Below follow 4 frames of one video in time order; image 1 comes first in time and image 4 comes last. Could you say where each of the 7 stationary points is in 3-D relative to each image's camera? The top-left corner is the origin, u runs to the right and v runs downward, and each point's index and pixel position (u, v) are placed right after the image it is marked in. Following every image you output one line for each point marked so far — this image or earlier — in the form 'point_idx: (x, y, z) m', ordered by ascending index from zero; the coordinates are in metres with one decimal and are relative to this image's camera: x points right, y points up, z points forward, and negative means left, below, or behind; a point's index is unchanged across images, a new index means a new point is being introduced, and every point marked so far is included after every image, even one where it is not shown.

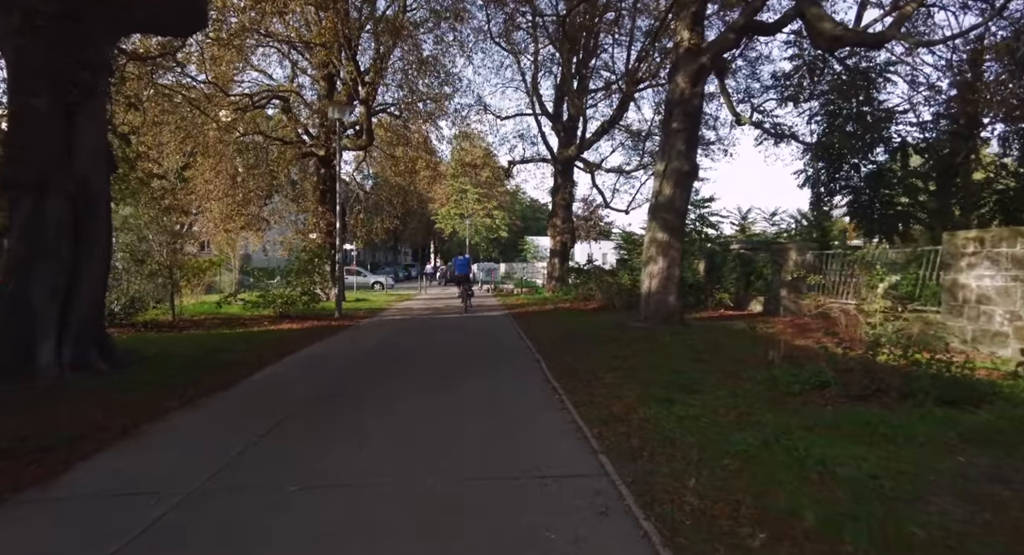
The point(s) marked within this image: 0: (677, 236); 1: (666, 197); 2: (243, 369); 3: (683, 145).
0: (+4.4, +1.1, +14.9) m
1: (+4.1, +2.2, +14.9) m
2: (-5.4, -1.9, +11.0) m
3: (+4.6, +3.5, +14.8) m
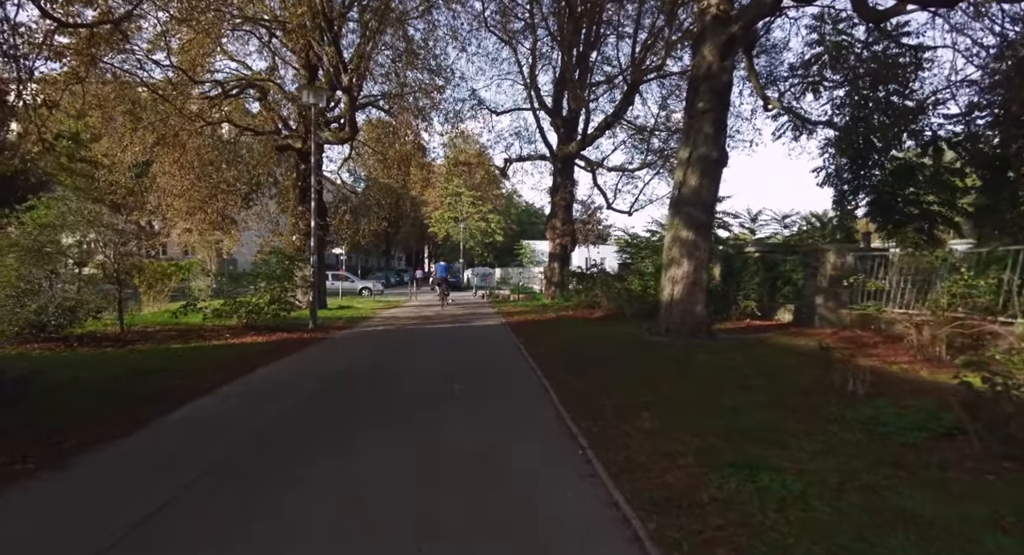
0: (+4.4, +1.0, +12.7) m
1: (+4.1, +2.1, +12.8) m
2: (-5.3, -2.0, +8.7) m
3: (+4.5, +3.4, +12.6) m
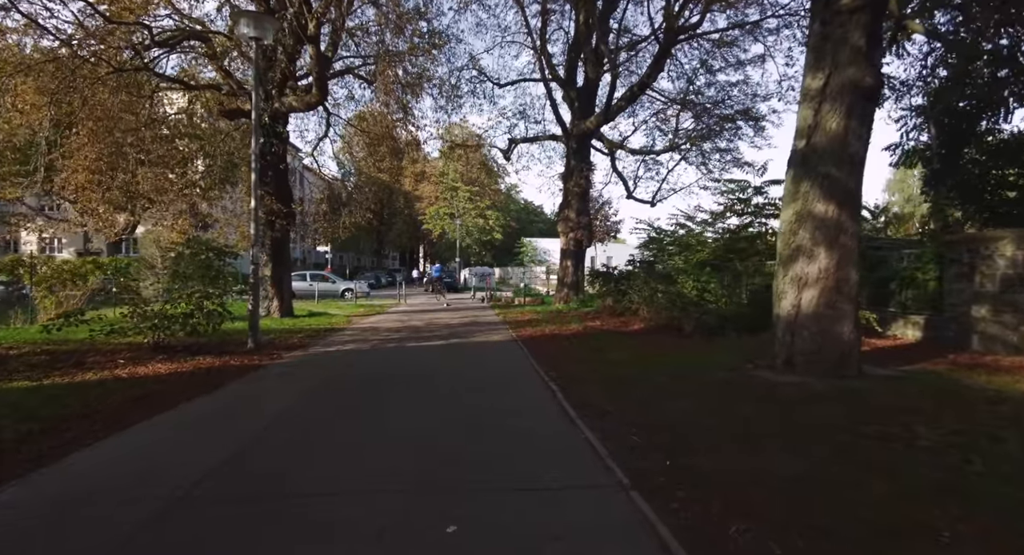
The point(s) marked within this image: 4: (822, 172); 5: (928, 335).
0: (+4.8, +1.0, +7.9) m
1: (+4.5, +2.1, +7.9) m
2: (-4.9, -2.0, +3.8) m
3: (+5.0, +3.4, +7.8) m
4: (+4.5, +1.5, +8.0) m
5: (+8.8, -1.2, +11.7) m
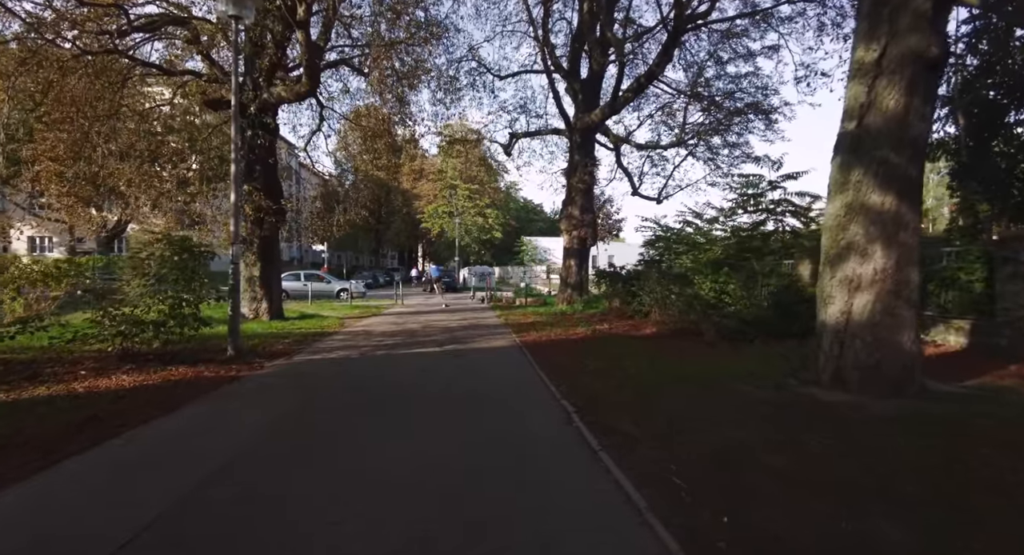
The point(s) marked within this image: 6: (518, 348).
0: (+4.9, +1.0, +6.8) m
1: (+4.6, +2.0, +6.8) m
2: (-4.8, -2.0, +2.7) m
3: (+5.0, +3.4, +6.7) m
4: (+4.5, +1.5, +6.9) m
5: (+8.9, -1.2, +10.6) m
6: (+0.2, -1.9, +14.6) m
